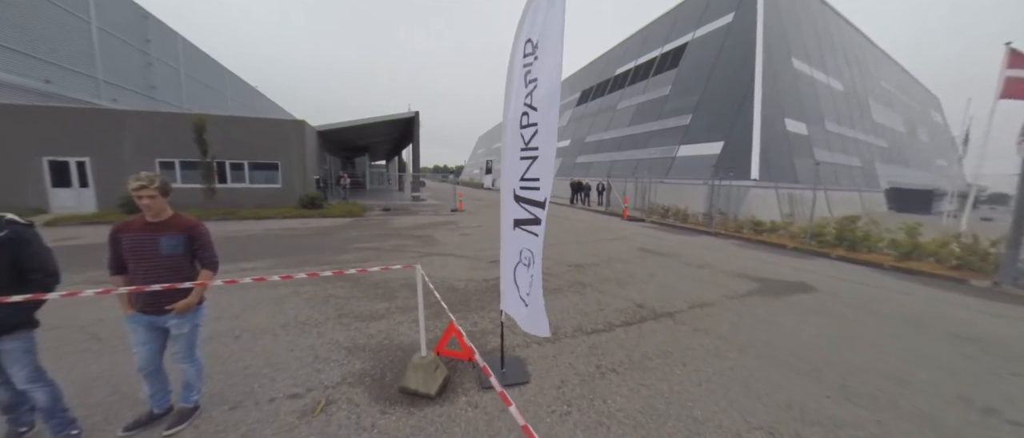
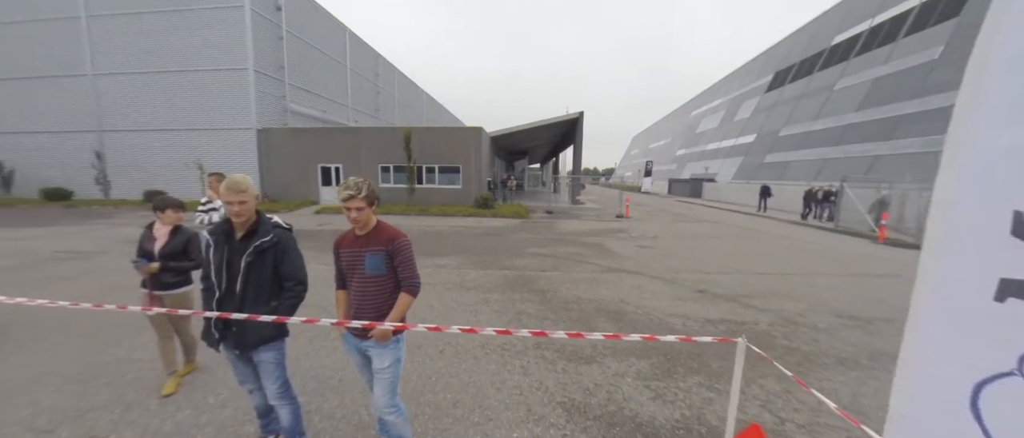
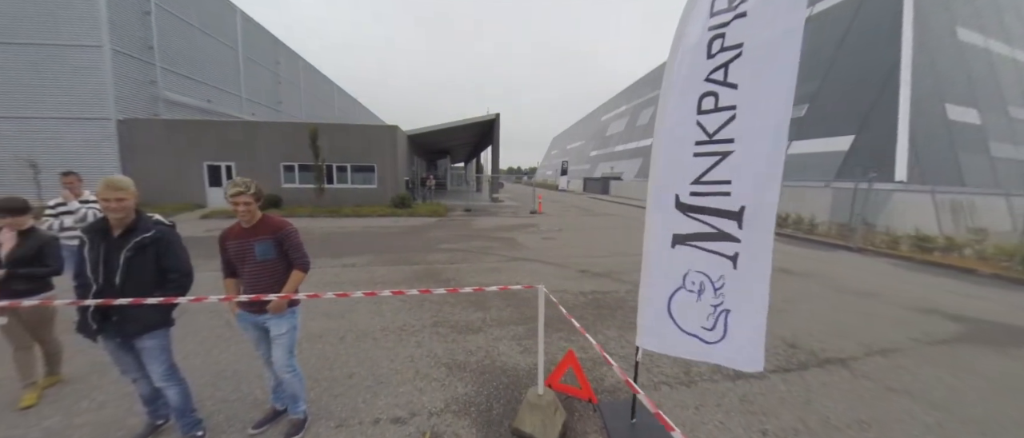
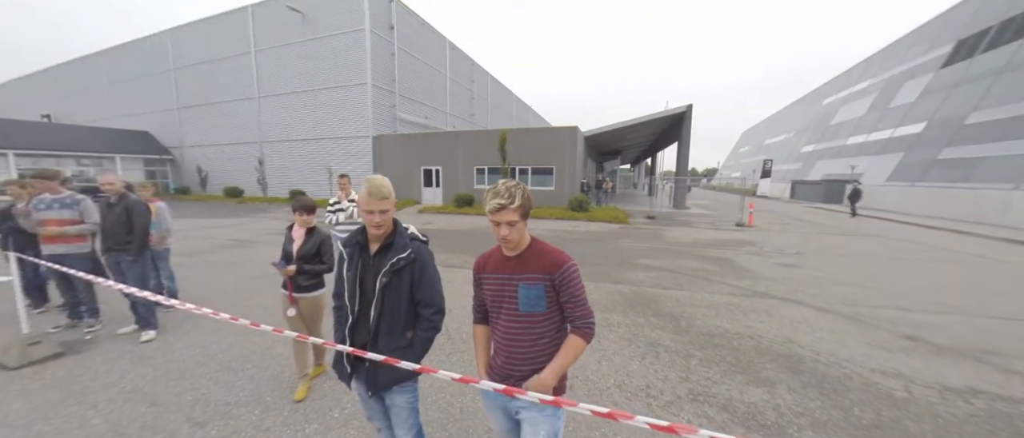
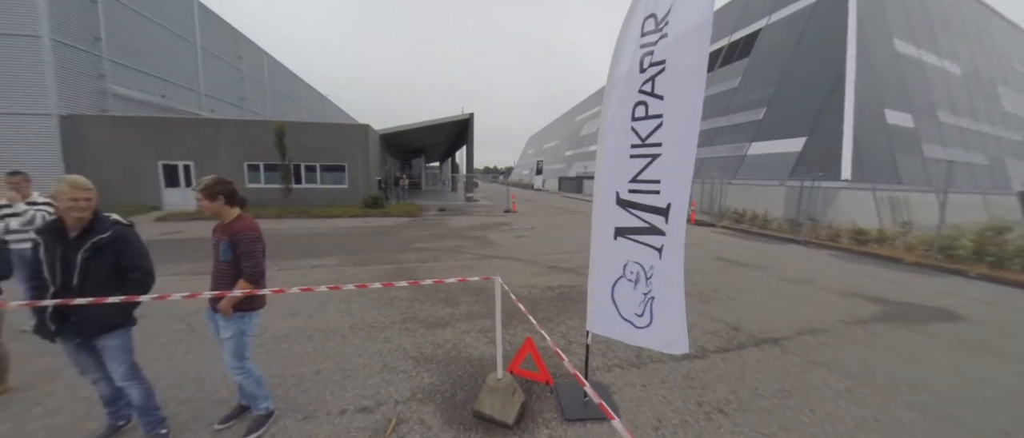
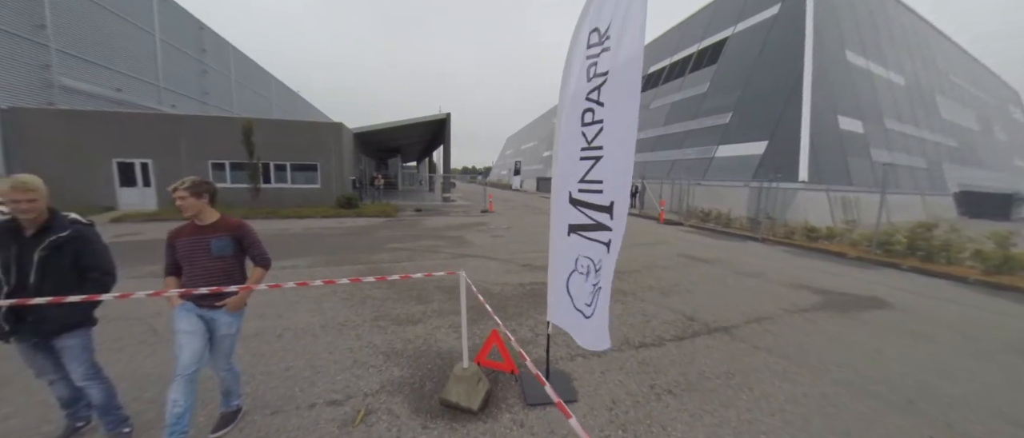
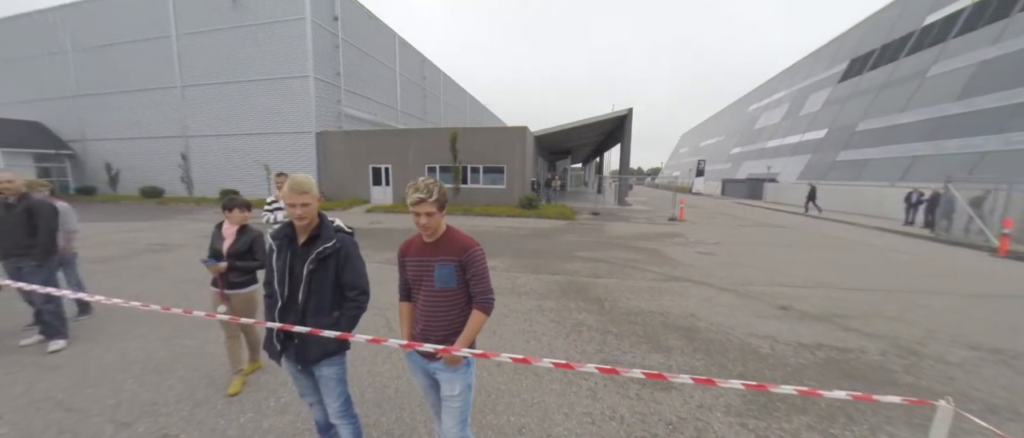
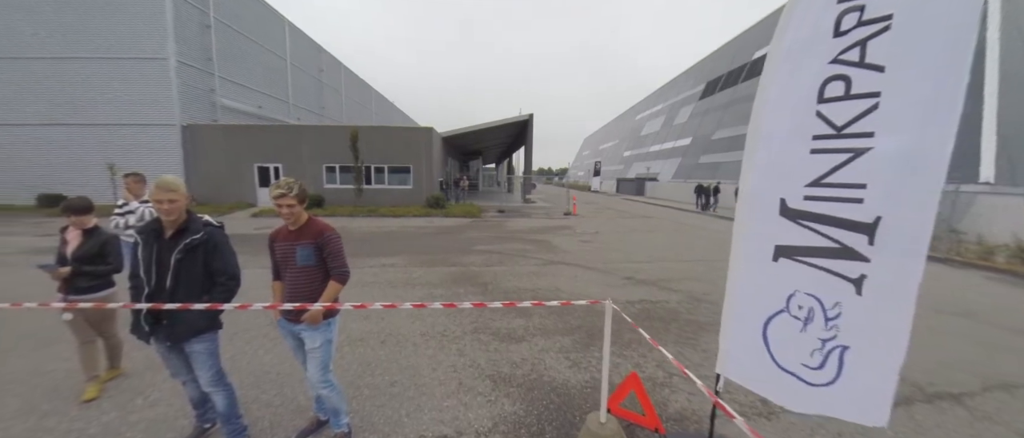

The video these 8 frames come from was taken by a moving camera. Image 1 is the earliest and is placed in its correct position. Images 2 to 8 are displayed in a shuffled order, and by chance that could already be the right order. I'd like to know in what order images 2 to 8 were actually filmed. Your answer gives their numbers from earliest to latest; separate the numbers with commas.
6, 5, 3, 8, 2, 7, 4
